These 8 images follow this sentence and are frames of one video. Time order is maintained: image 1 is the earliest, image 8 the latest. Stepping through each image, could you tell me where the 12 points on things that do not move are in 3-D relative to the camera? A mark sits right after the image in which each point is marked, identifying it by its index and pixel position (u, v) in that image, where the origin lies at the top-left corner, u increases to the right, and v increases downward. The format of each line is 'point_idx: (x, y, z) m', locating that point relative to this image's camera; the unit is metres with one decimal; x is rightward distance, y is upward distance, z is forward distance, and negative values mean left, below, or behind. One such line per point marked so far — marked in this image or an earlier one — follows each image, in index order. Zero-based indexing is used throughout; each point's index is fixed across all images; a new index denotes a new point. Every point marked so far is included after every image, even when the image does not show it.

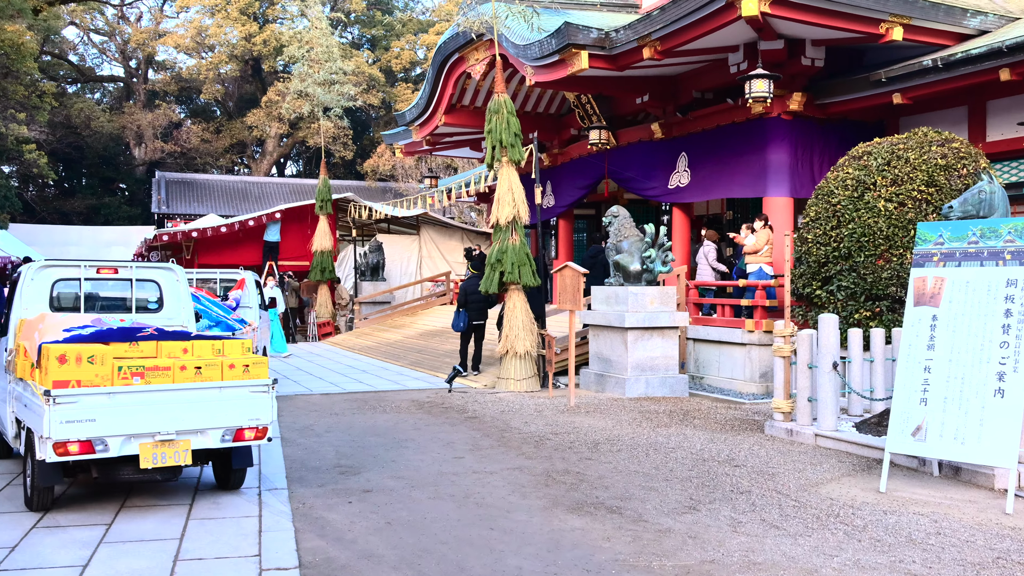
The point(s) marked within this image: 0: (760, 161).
0: (+2.9, +1.5, +12.1) m
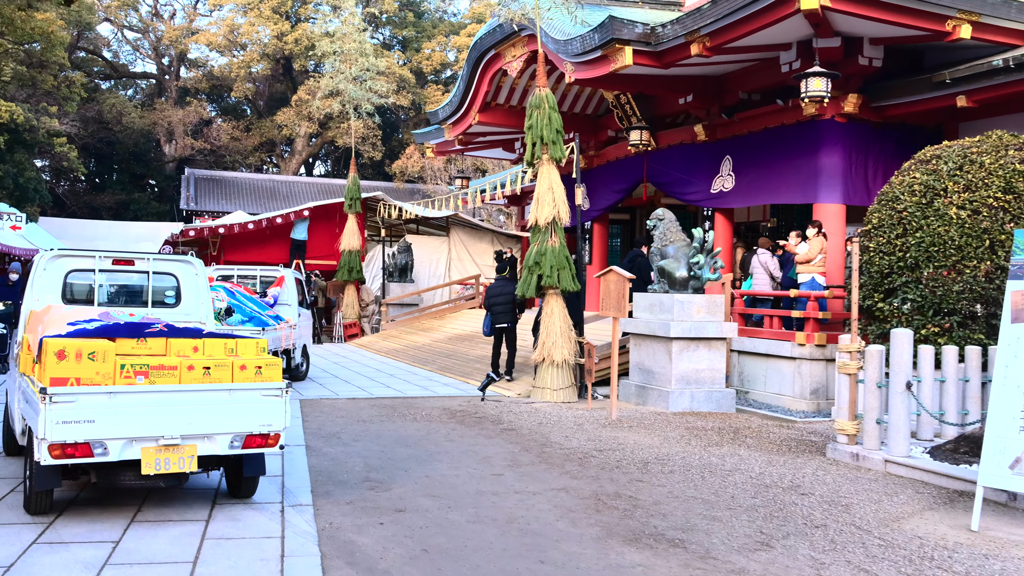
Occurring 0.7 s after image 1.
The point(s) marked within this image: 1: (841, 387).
0: (+3.4, +1.4, +11.5) m
1: (+2.2, -0.7, +6.8) m
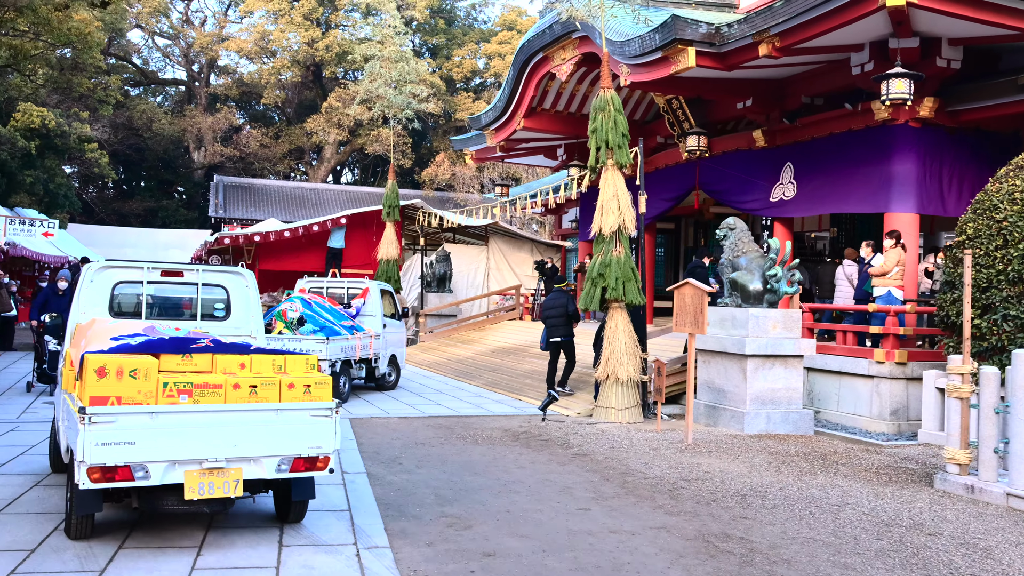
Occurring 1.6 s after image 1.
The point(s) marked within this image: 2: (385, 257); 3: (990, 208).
0: (+4.0, +1.2, +10.9) m
1: (+2.7, -0.8, +6.2) m
2: (-2.2, +0.5, +17.3) m
3: (+3.6, +0.6, +7.7) m
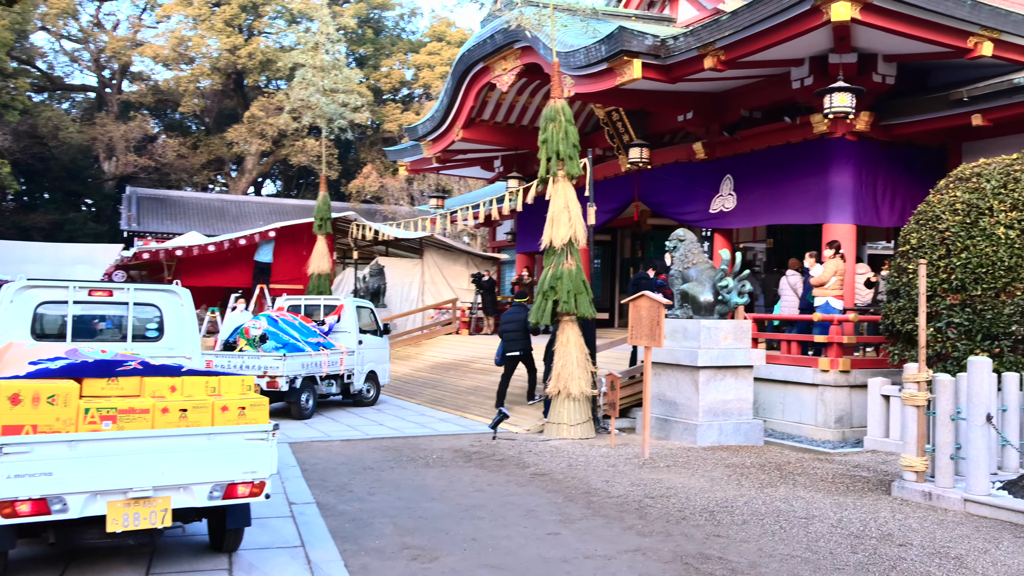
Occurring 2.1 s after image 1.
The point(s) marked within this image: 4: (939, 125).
0: (+3.4, +1.1, +11.1) m
1: (+2.5, -0.8, +6.3) m
2: (-3.3, +0.3, +17.0) m
3: (+3.3, +0.5, +7.9) m
4: (+4.5, +1.7, +10.6) m
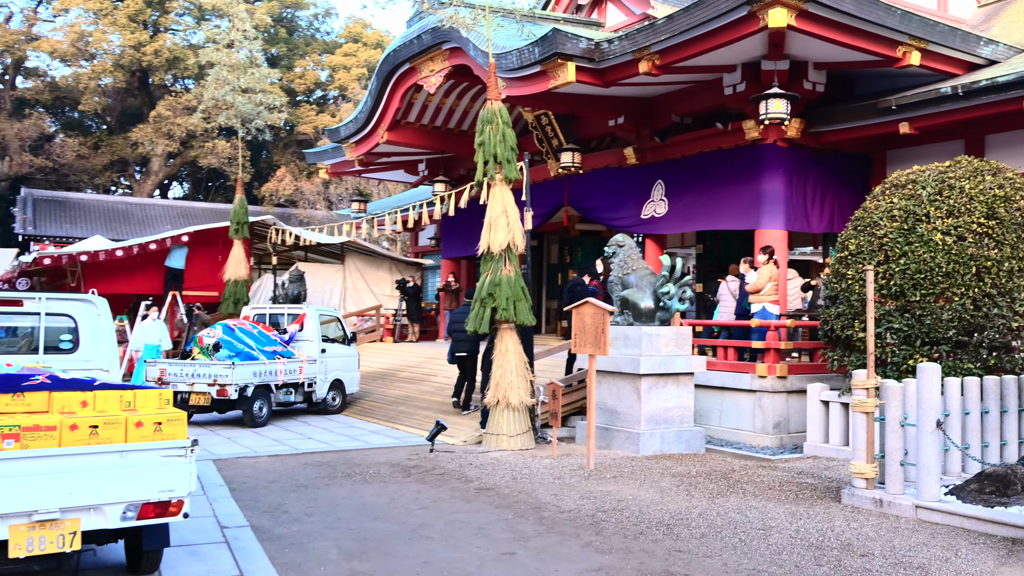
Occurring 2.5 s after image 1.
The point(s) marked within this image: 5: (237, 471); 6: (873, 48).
0: (+2.6, +1.1, +11.2) m
1: (+2.1, -0.9, +6.3) m
2: (-4.5, +0.2, +16.5) m
3: (+2.8, +0.5, +7.9) m
4: (+3.8, +1.6, +10.8) m
5: (-2.0, -1.3, +7.6) m
6: (+3.4, +2.2, +9.4) m
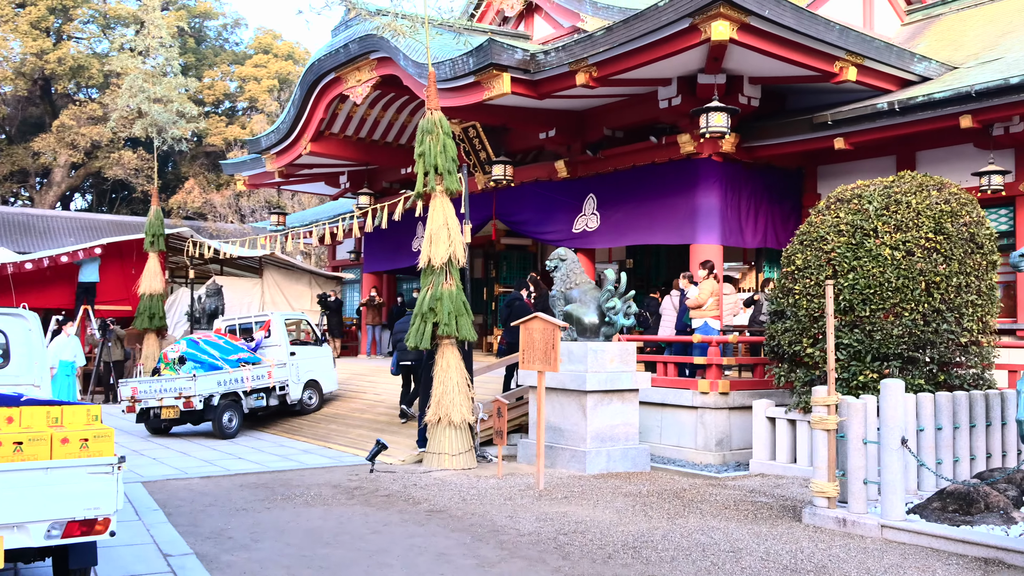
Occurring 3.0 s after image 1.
0: (+1.9, +0.9, +11.1) m
1: (+1.9, -1.0, +6.2) m
2: (-5.7, -0.1, +15.8) m
3: (+2.4, +0.4, +7.9) m
4: (+3.1, +1.5, +10.8) m
5: (-2.4, -1.4, +7.1) m
6: (+2.8, +2.1, +9.5) m
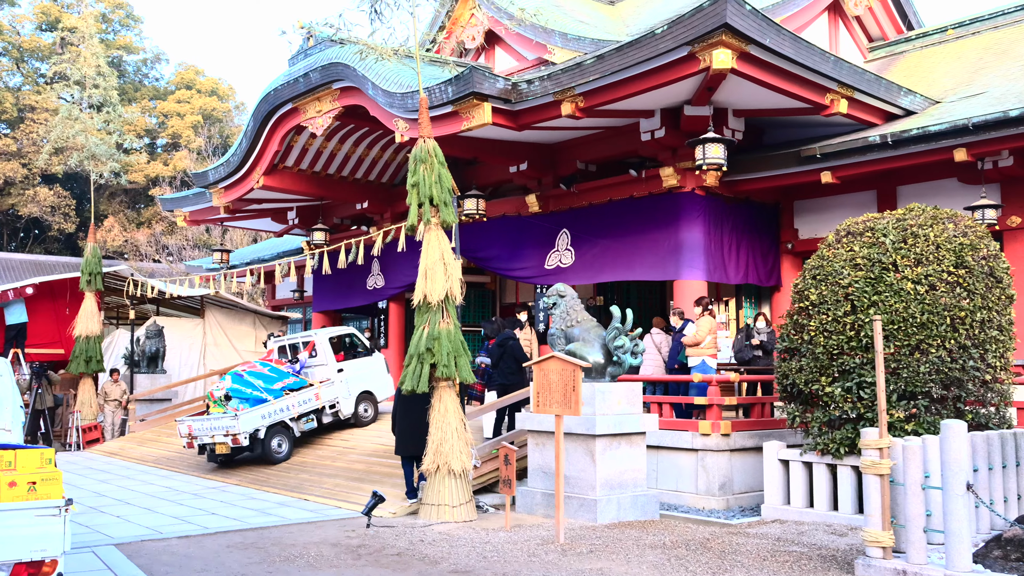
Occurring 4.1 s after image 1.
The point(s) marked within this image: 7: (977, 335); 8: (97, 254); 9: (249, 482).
0: (+1.7, +0.5, +10.8) m
1: (+2.0, -1.2, +5.8) m
2: (-6.2, -0.7, +14.8) m
3: (+2.4, +0.1, +7.6) m
4: (+2.9, +1.1, +10.6) m
5: (-2.3, -1.7, +6.3) m
6: (+2.7, +1.8, +9.3) m
7: (+3.2, -0.3, +7.1) m
8: (-6.3, +0.5, +15.4) m
9: (-2.6, -1.9, +10.0) m
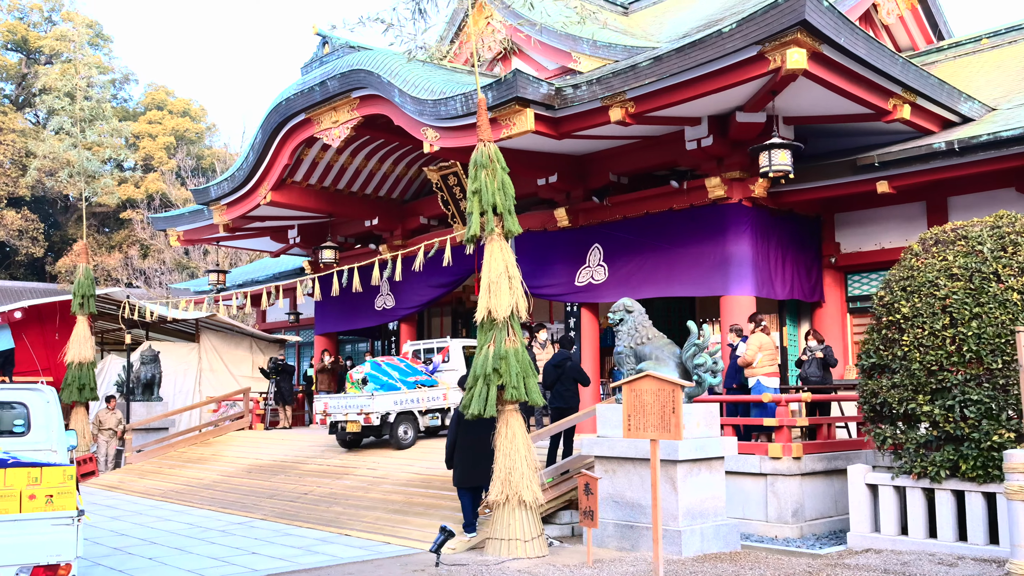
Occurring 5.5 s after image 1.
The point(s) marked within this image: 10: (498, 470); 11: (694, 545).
0: (+2.1, +0.4, +10.3) m
1: (+2.6, -1.2, +5.3) m
2: (-6.0, -1.0, +13.9) m
3: (+2.9, 0.0, +7.1) m
4: (+3.2, +1.0, +10.2) m
5: (-1.7, -1.8, +5.6) m
6: (+3.1, +1.7, +8.8) m
7: (+3.8, -0.4, +6.6) m
8: (-6.1, +0.2, +14.6) m
9: (-2.1, -2.1, +9.3) m
10: (-0.1, -1.3, +7.0) m
11: (+1.3, -1.8, +7.0) m
